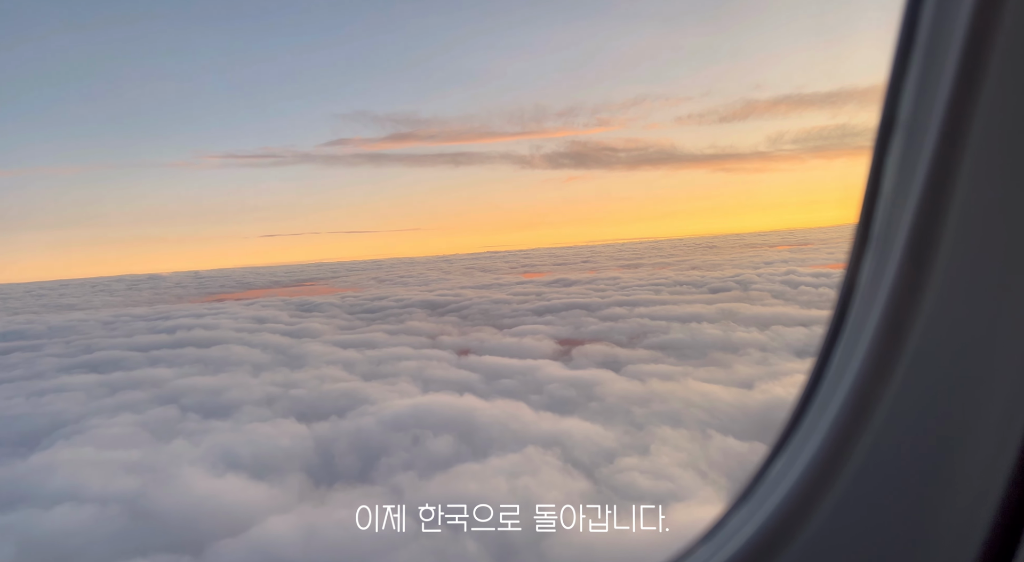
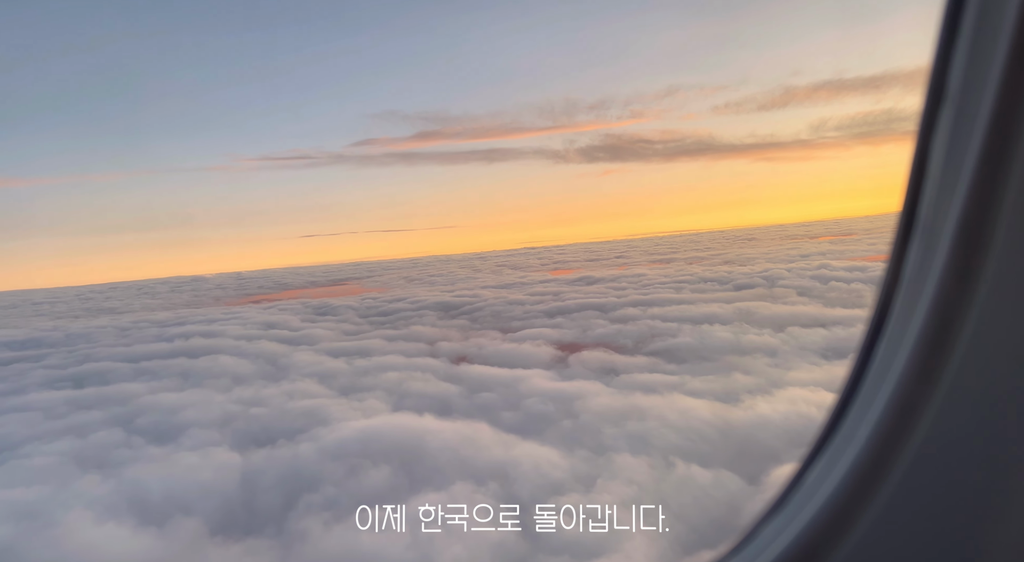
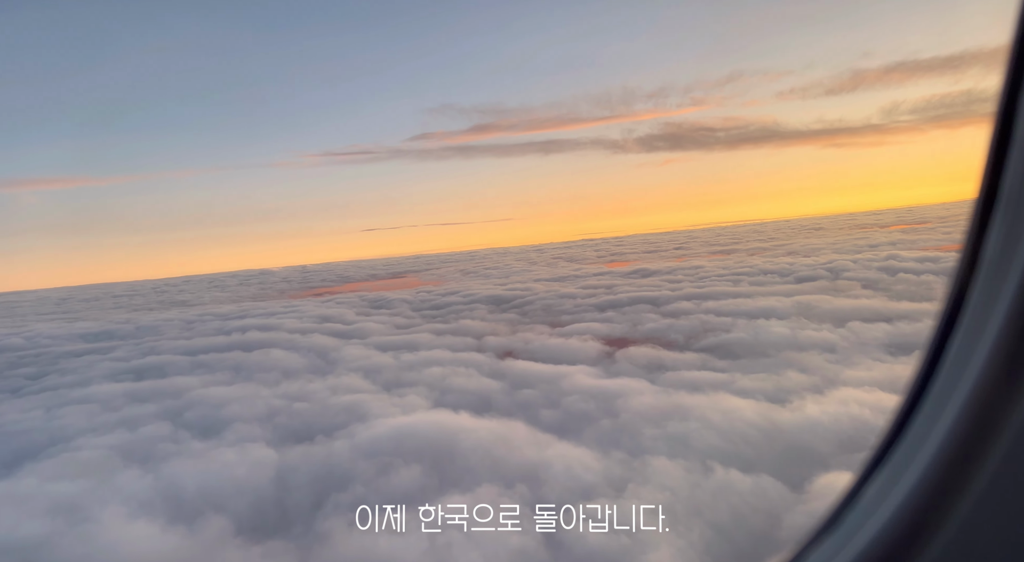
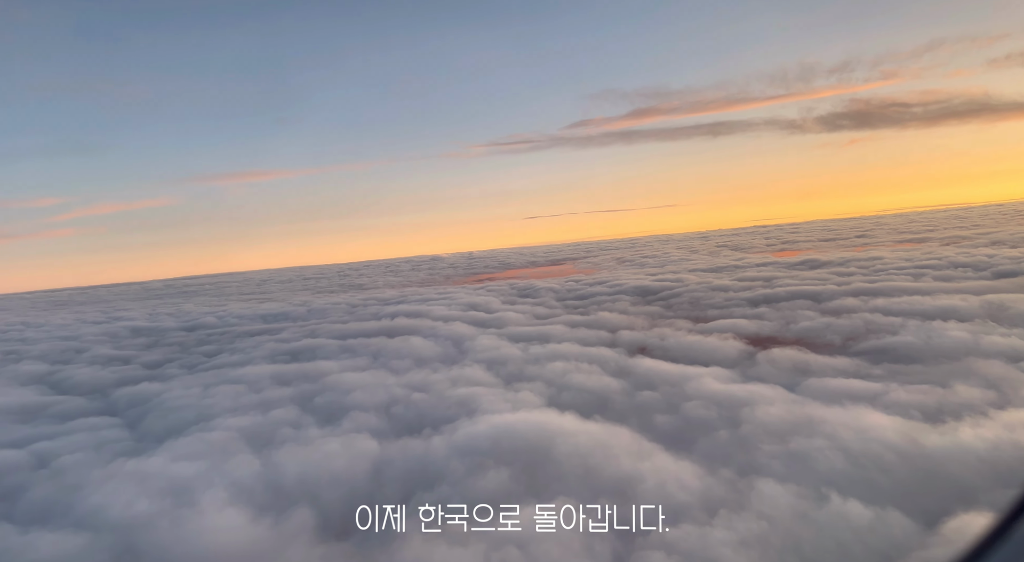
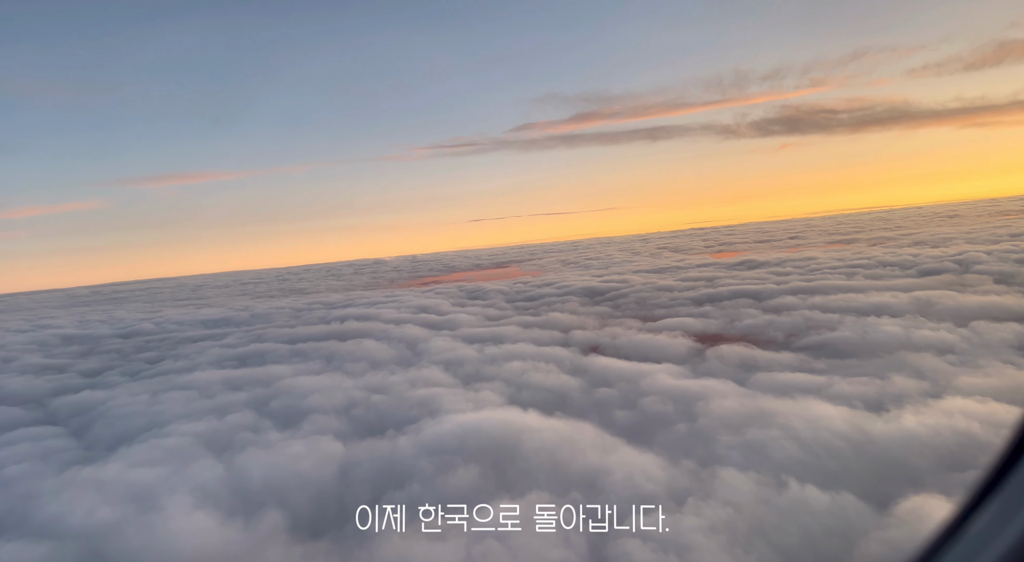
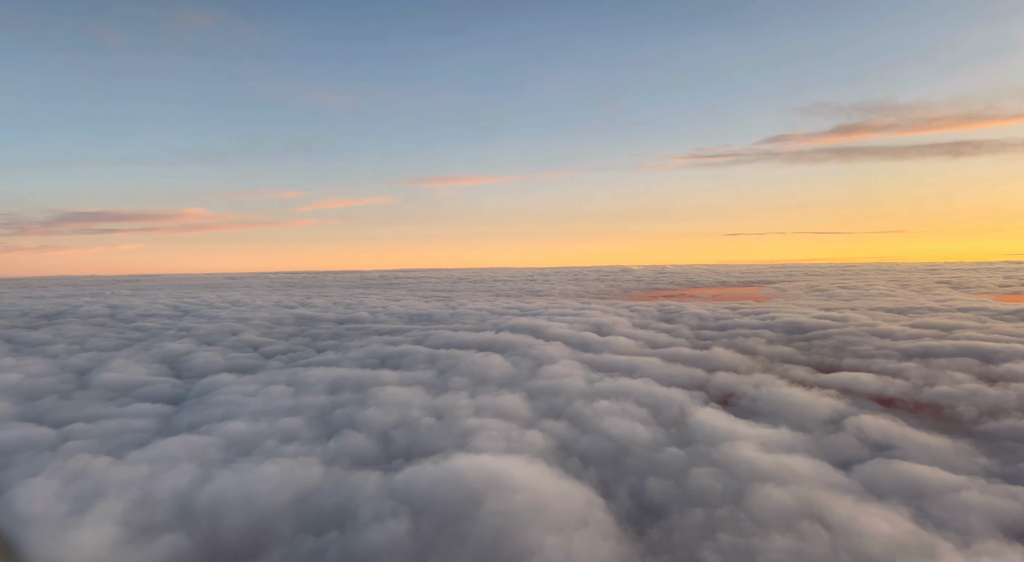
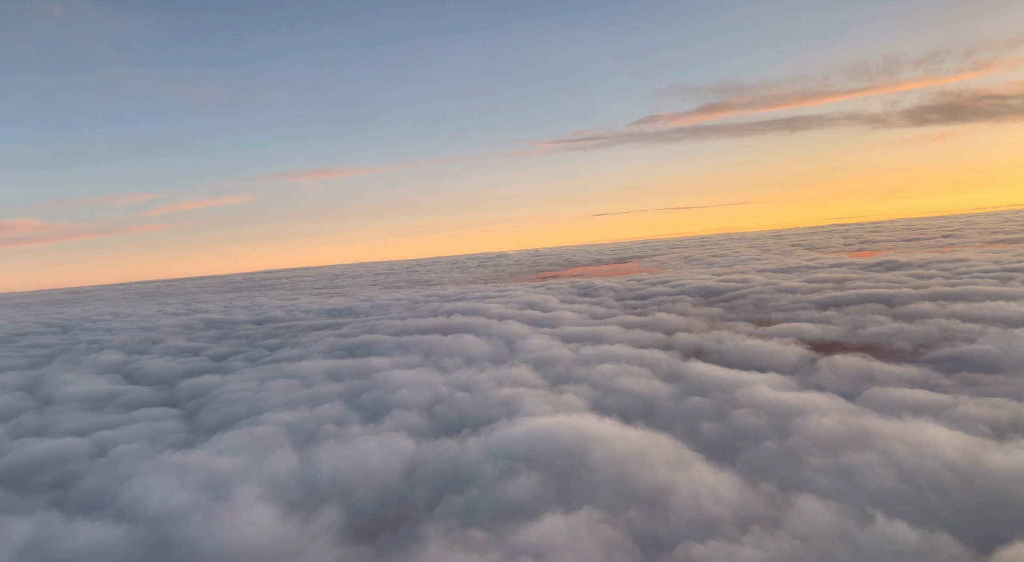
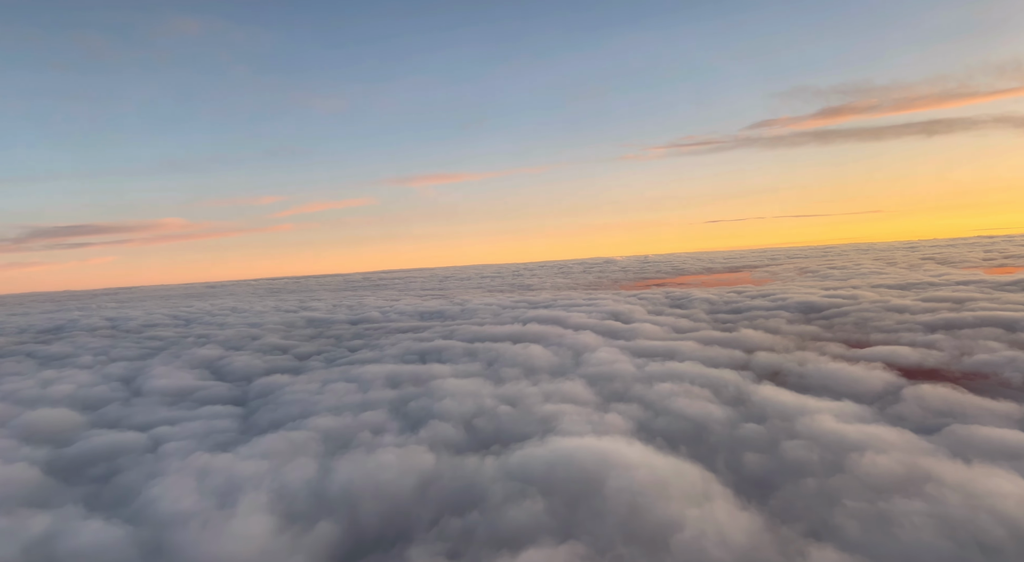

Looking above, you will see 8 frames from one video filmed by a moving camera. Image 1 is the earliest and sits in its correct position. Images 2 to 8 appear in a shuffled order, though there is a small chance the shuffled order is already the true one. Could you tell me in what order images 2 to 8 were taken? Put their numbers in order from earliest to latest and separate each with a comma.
2, 3, 5, 4, 7, 8, 6
